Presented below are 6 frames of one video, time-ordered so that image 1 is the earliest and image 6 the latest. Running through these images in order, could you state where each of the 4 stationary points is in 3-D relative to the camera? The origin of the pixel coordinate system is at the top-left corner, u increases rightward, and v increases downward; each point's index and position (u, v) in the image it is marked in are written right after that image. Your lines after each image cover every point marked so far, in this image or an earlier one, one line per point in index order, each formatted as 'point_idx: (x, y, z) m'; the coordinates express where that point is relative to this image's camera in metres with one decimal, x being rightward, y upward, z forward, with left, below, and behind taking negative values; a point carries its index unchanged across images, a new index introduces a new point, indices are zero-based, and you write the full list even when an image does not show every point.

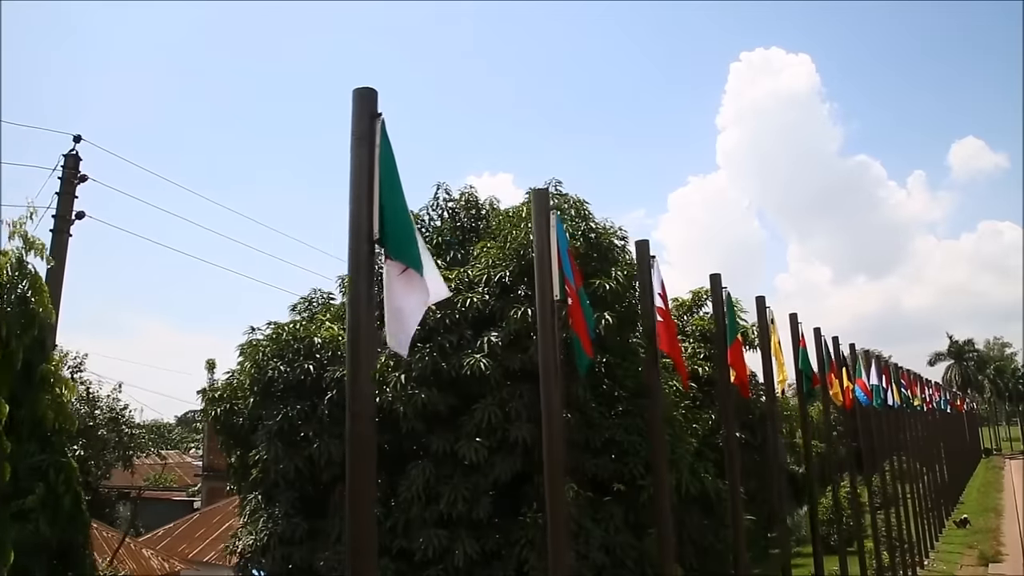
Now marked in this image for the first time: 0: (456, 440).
0: (-0.5, -1.4, +7.1) m
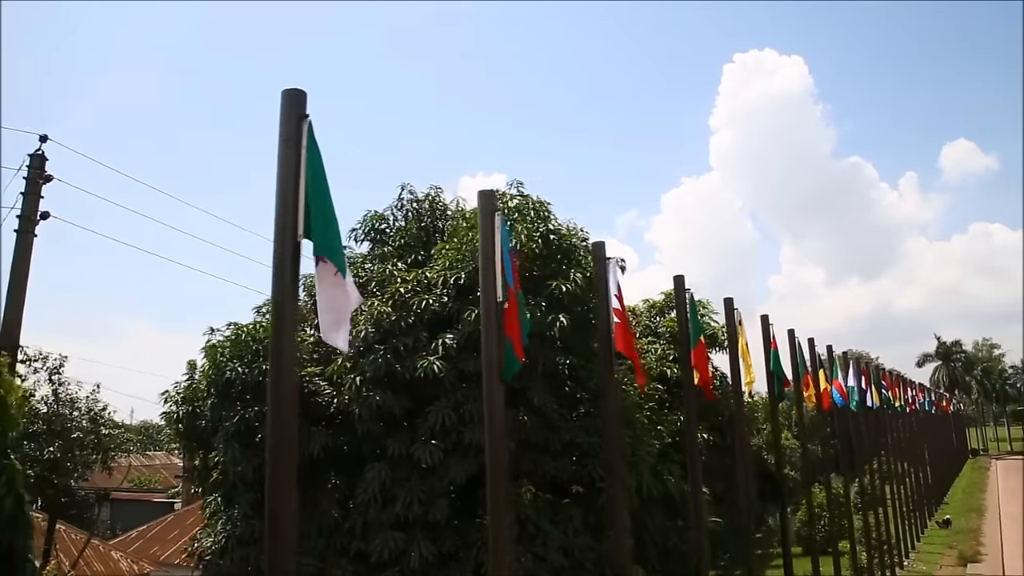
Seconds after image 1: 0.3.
0: (-0.9, -1.4, +7.1) m
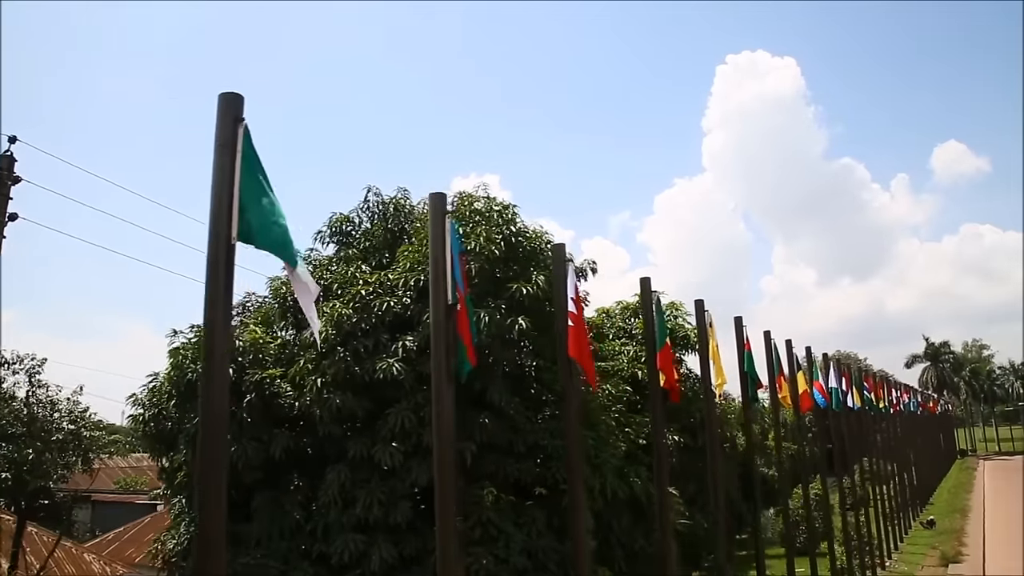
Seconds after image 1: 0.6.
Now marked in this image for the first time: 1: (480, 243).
0: (-1.3, -1.5, +7.1) m
1: (-0.3, +0.4, +7.3) m
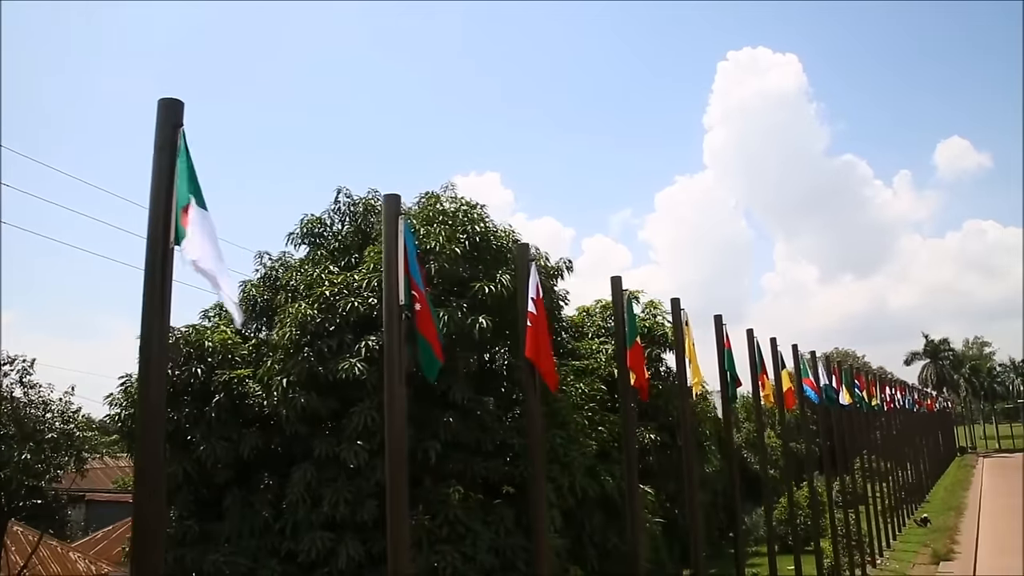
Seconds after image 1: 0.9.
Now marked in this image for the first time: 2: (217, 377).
0: (-1.7, -1.5, +7.2) m
1: (-0.7, +0.4, +7.3) m
2: (-3.0, -0.9, +7.6) m
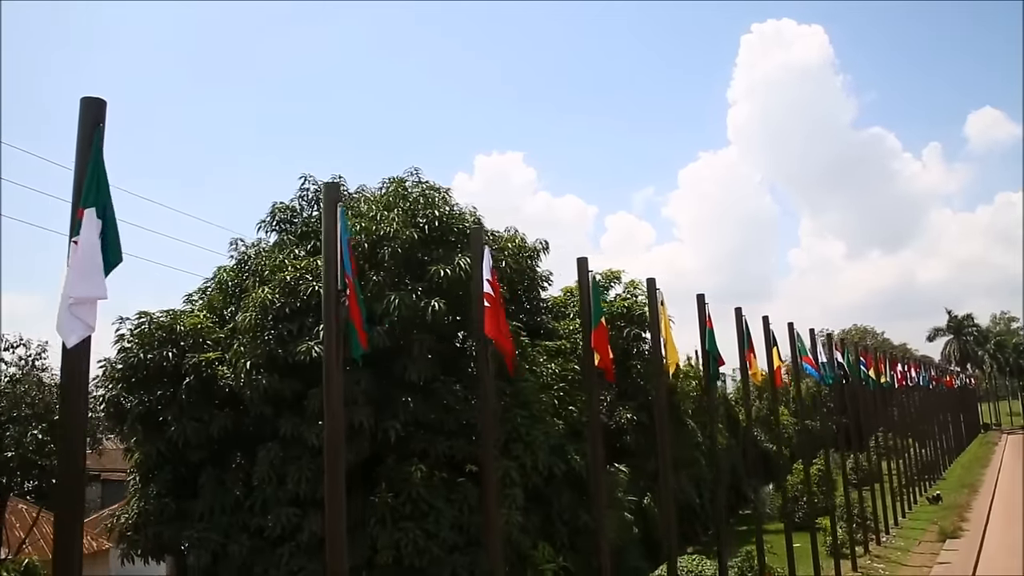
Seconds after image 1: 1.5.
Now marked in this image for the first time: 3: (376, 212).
0: (-2.1, -1.3, +7.4) m
1: (-1.1, +0.6, +7.5) m
2: (-3.4, -0.8, +7.9) m
3: (-1.4, +0.8, +7.7) m
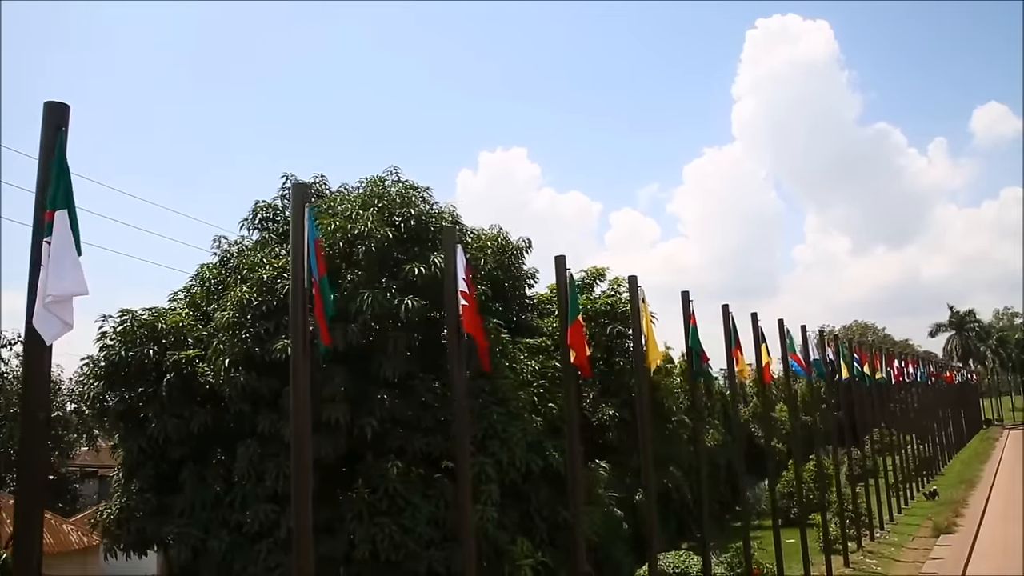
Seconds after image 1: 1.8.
0: (-2.3, -1.3, +7.5) m
1: (-1.4, +0.6, +7.5) m
2: (-3.6, -0.7, +8.0) m
3: (-1.6, +0.8, +7.8) m
